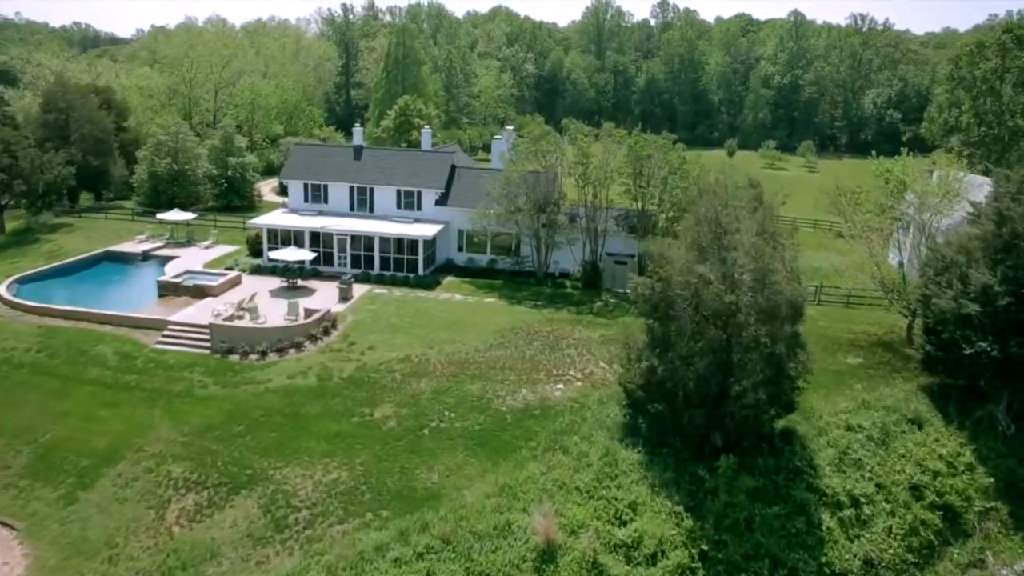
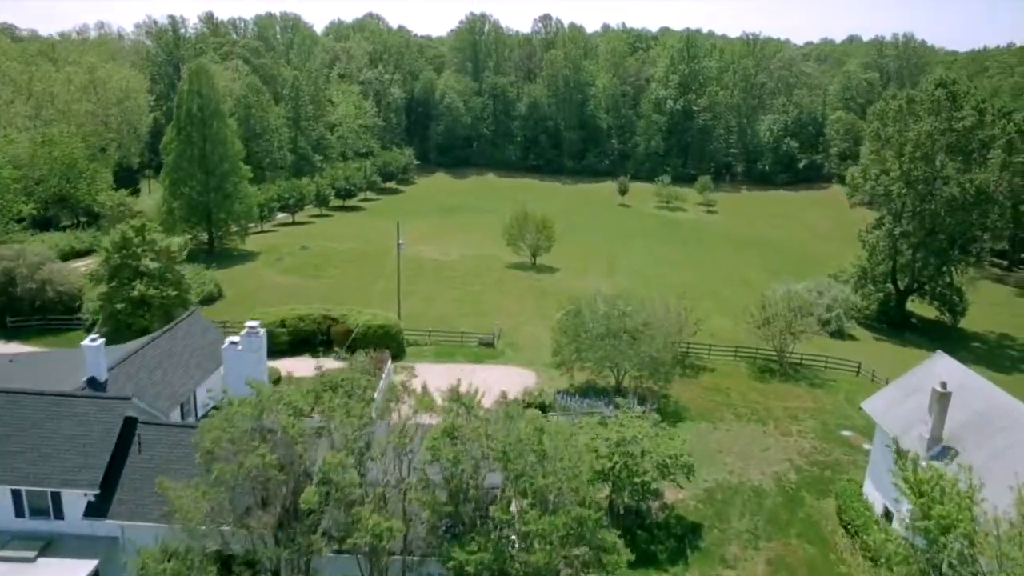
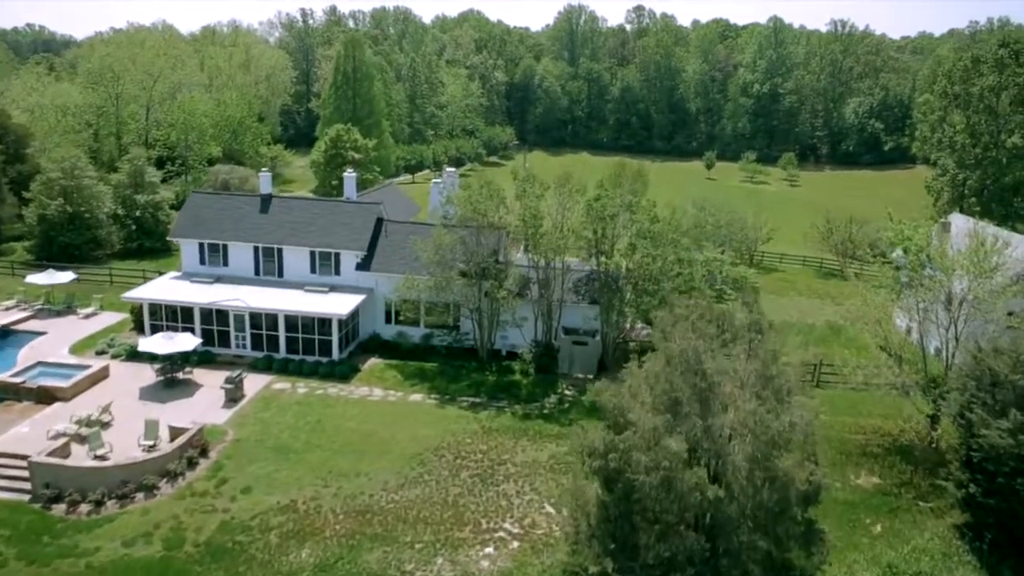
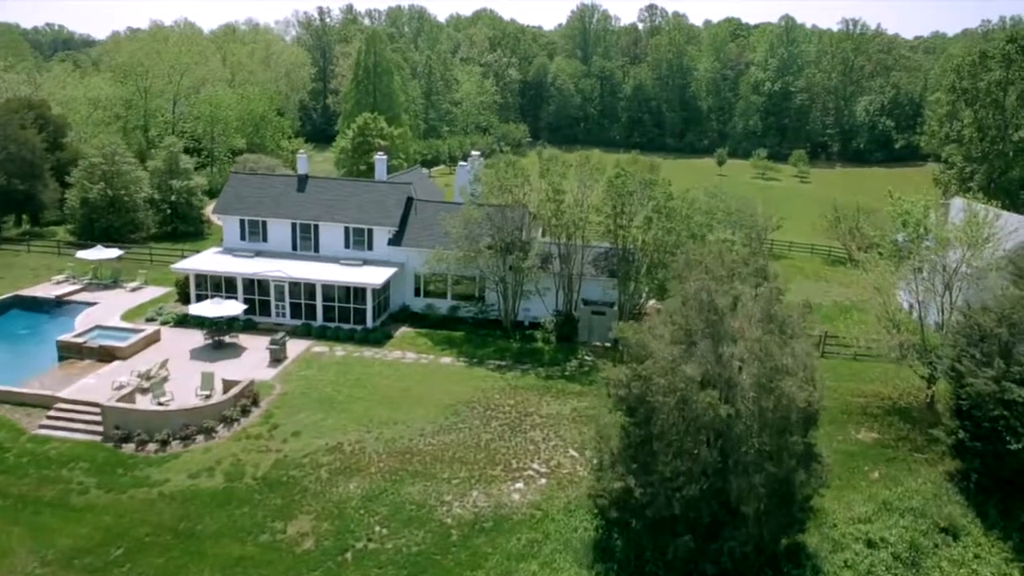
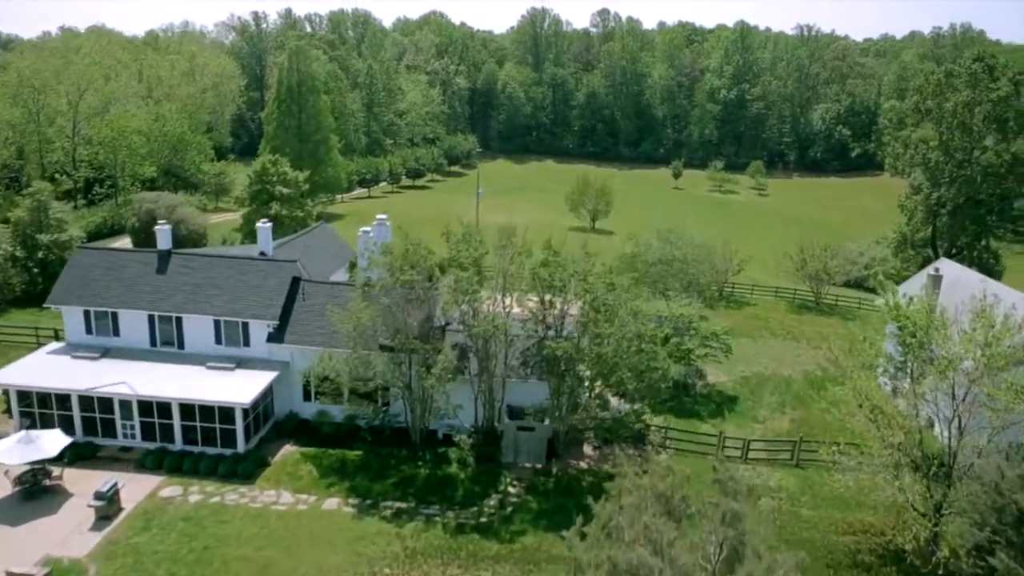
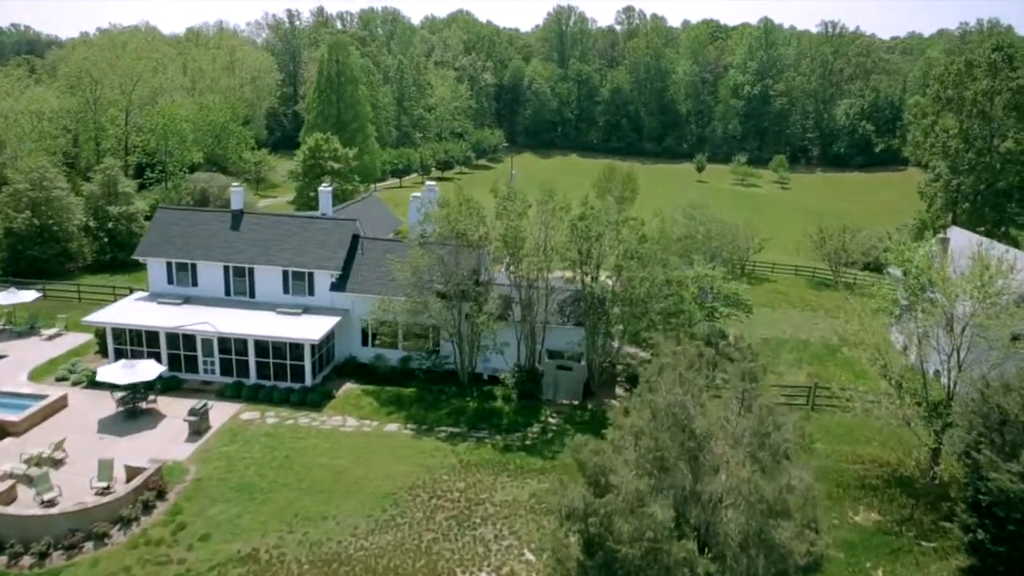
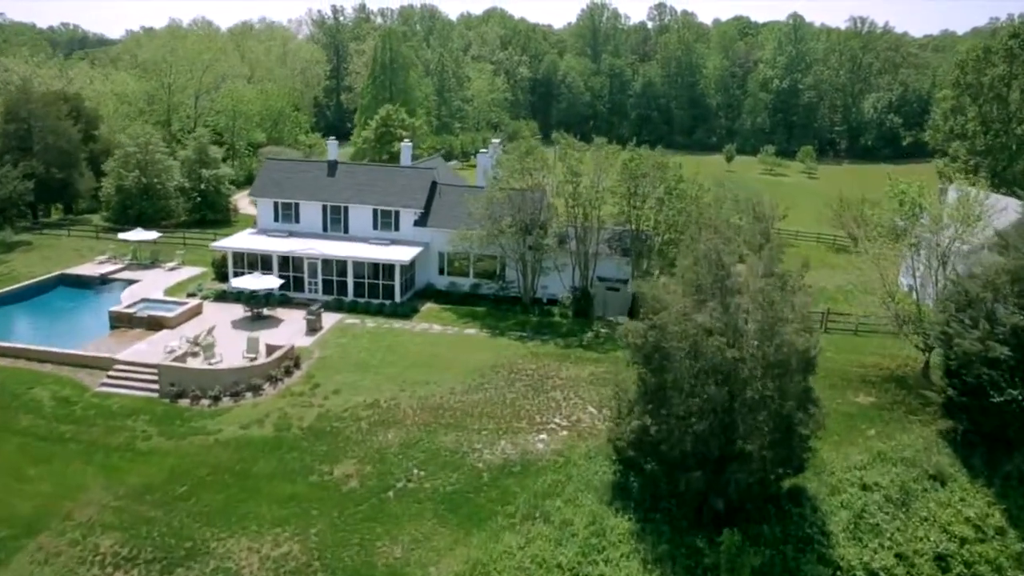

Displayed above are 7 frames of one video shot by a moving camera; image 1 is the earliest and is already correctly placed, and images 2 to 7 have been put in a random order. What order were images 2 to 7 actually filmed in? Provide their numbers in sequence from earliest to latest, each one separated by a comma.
7, 4, 3, 6, 5, 2
